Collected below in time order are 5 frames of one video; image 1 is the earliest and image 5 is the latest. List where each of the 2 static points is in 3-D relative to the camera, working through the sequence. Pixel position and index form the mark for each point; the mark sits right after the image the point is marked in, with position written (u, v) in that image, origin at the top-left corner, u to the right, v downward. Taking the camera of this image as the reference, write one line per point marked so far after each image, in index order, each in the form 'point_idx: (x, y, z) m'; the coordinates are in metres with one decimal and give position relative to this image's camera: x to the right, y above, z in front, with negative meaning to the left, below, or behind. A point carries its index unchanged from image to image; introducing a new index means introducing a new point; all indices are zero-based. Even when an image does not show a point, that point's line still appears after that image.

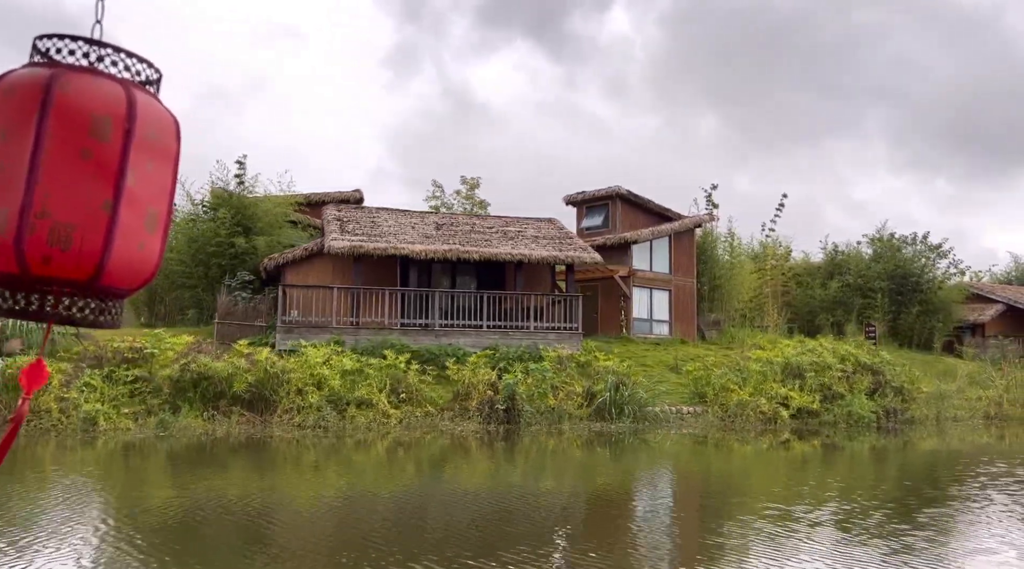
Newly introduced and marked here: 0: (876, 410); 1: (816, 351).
0: (+7.5, -2.6, +18.3) m
1: (+6.5, -1.4, +19.0) m
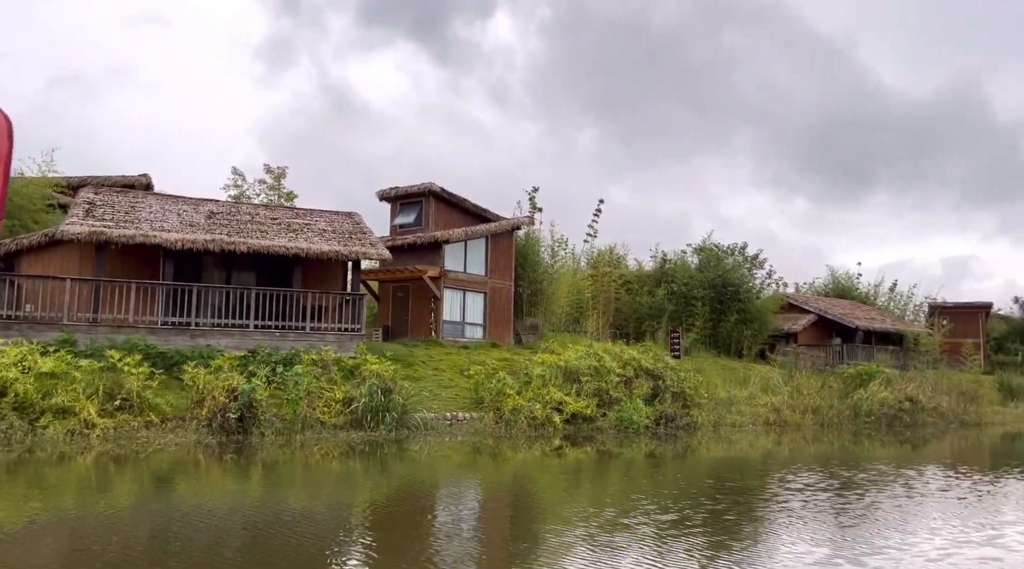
0: (+2.9, -2.7, +17.8) m
1: (+1.8, -1.5, +18.3) m
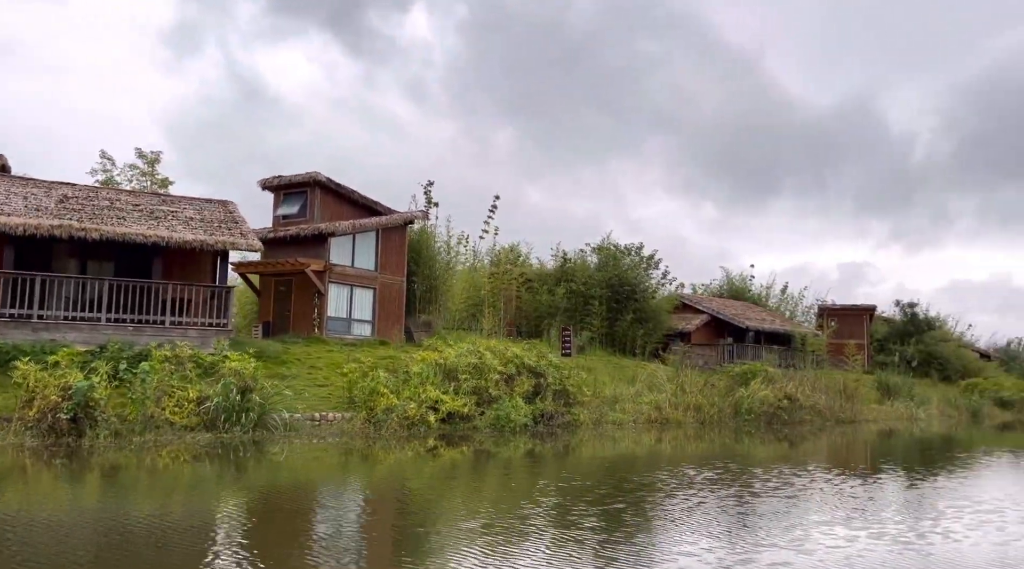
0: (+0.4, -2.6, +17.4) m
1: (-0.7, -1.4, +17.8) m
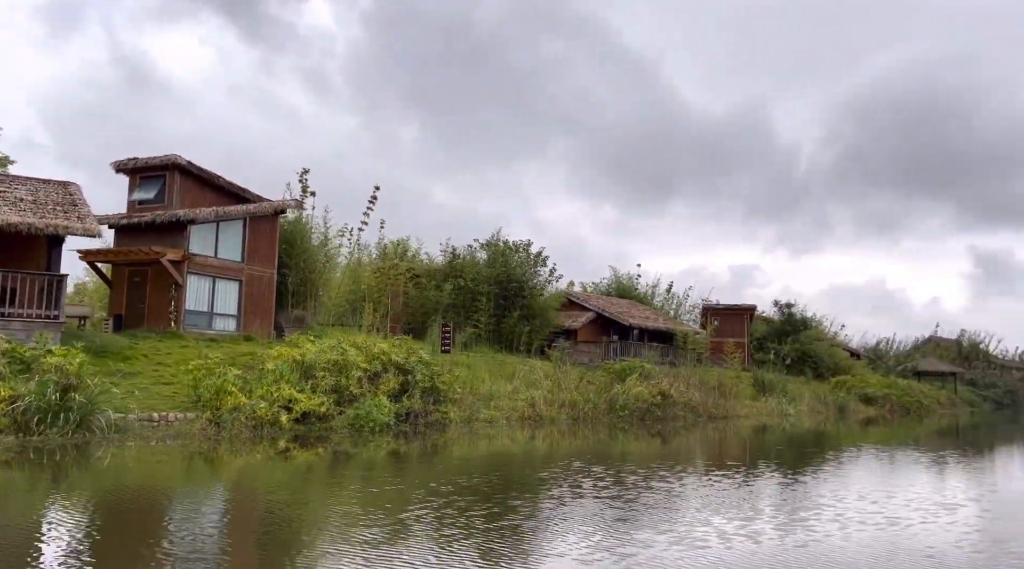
0: (-2.2, -2.4, +16.5) m
1: (-3.3, -1.2, +16.8) m
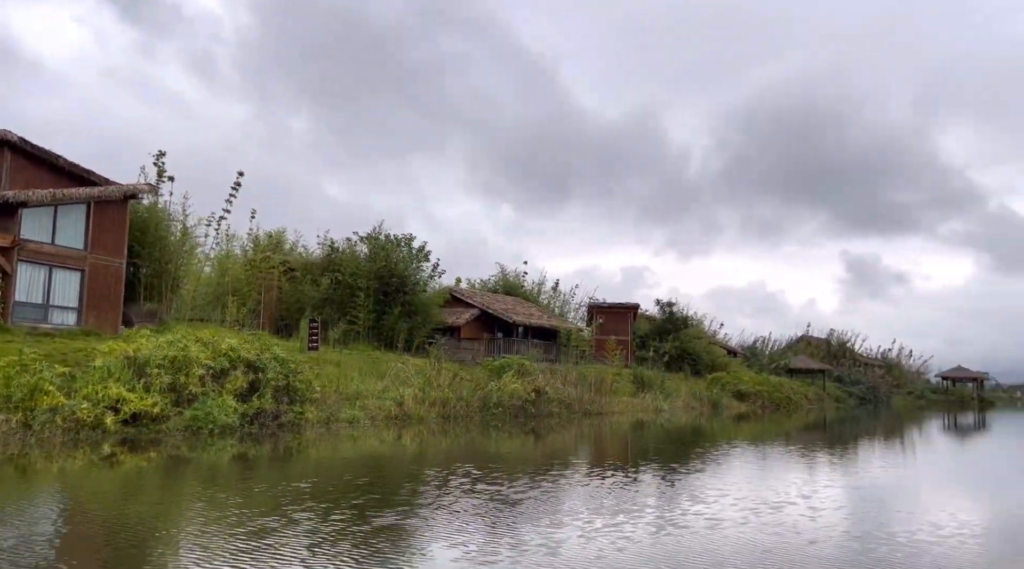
0: (-4.7, -2.2, +15.2) m
1: (-5.8, -1.0, +15.4) m
